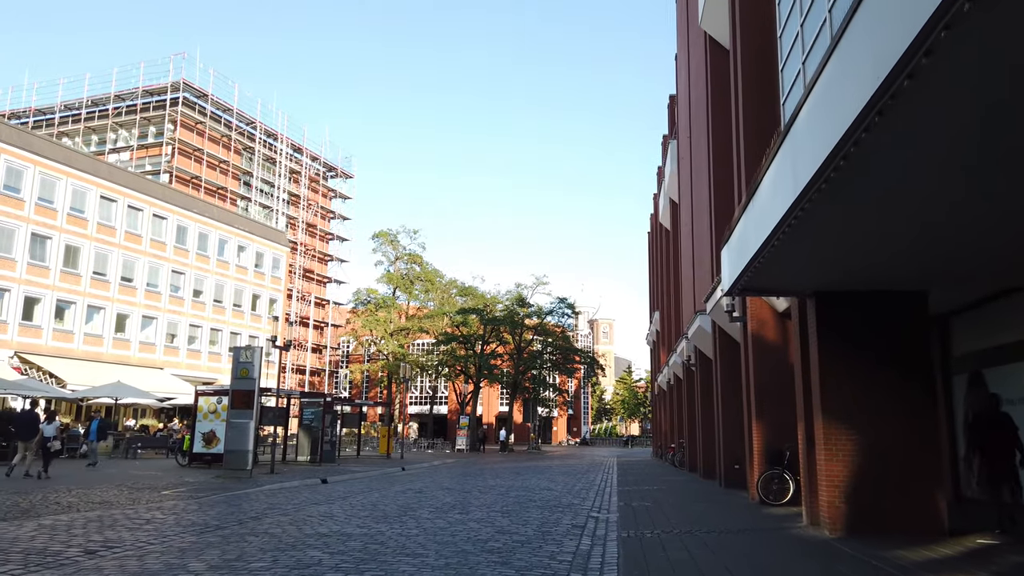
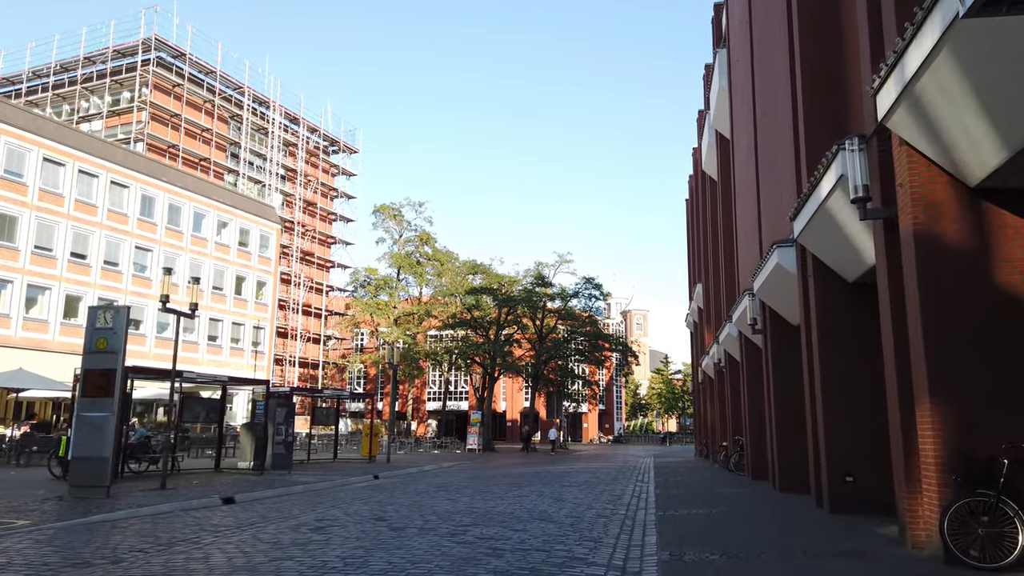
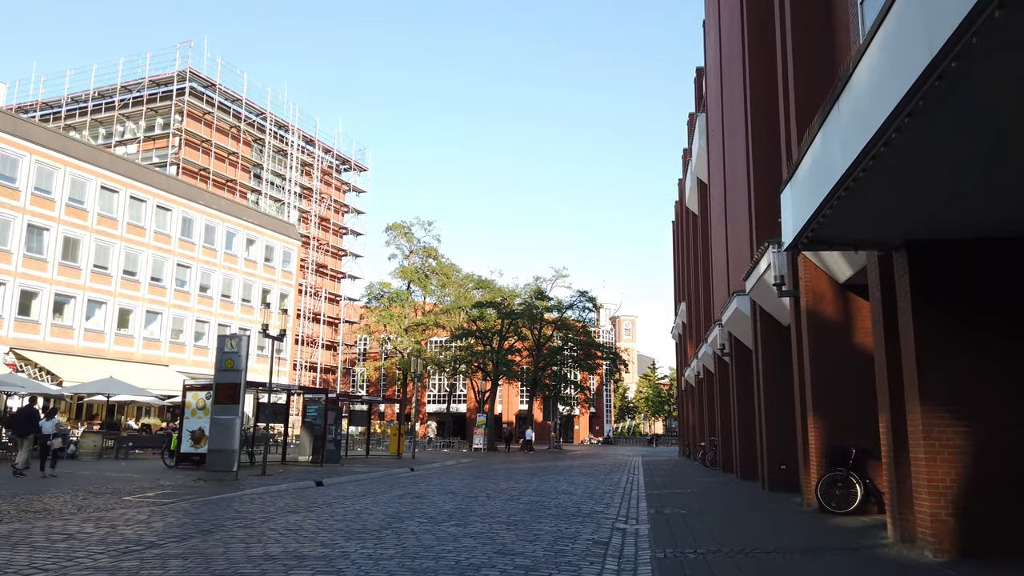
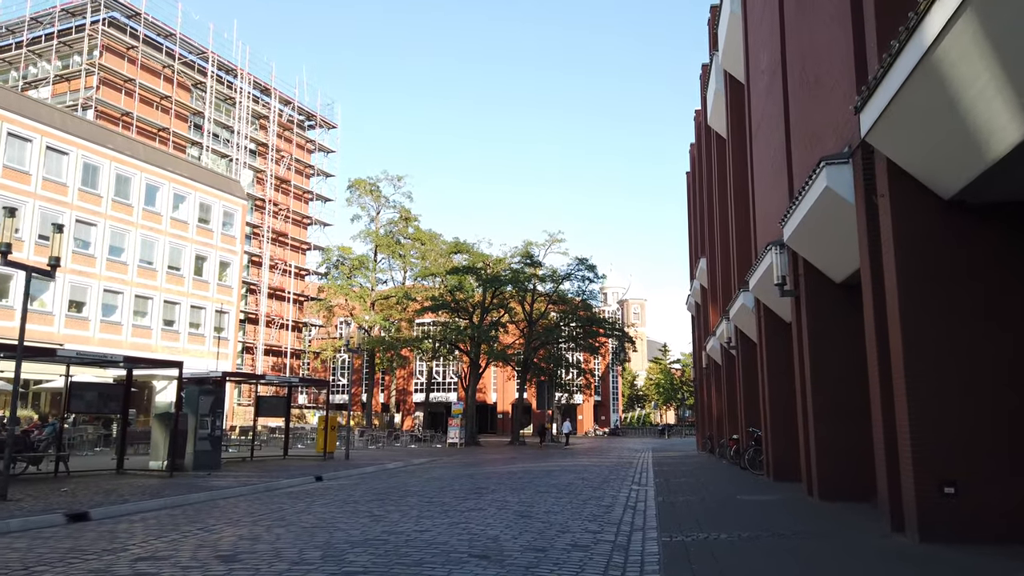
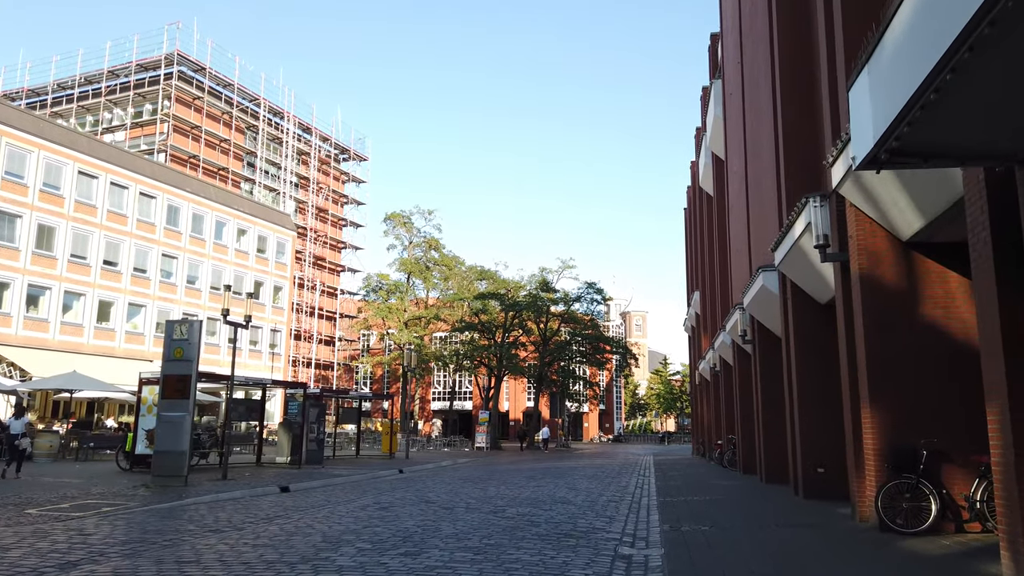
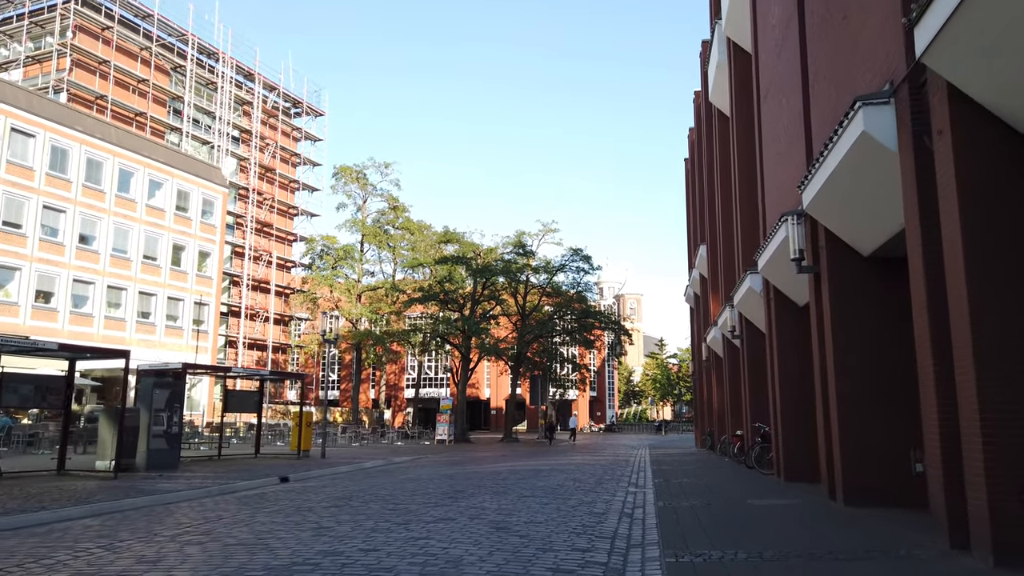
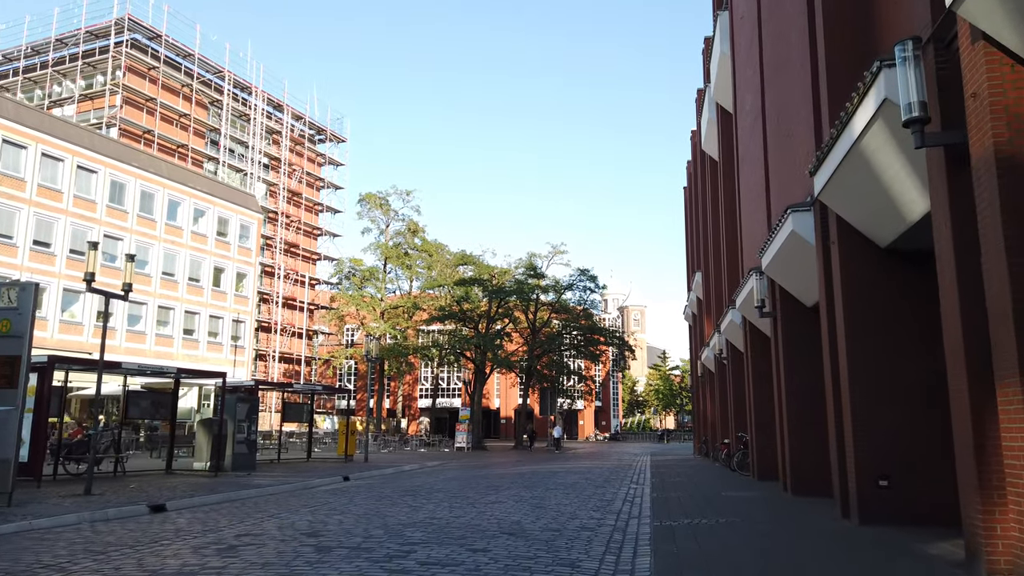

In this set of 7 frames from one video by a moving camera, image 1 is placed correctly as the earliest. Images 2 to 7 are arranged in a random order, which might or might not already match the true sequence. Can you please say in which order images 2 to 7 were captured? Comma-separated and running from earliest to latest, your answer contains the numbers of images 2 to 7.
3, 5, 2, 7, 4, 6
